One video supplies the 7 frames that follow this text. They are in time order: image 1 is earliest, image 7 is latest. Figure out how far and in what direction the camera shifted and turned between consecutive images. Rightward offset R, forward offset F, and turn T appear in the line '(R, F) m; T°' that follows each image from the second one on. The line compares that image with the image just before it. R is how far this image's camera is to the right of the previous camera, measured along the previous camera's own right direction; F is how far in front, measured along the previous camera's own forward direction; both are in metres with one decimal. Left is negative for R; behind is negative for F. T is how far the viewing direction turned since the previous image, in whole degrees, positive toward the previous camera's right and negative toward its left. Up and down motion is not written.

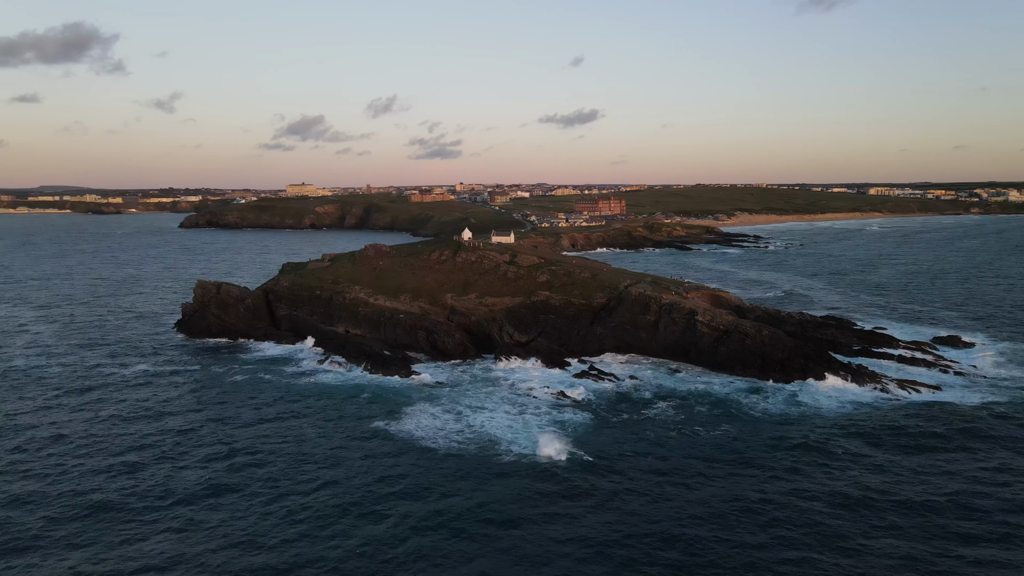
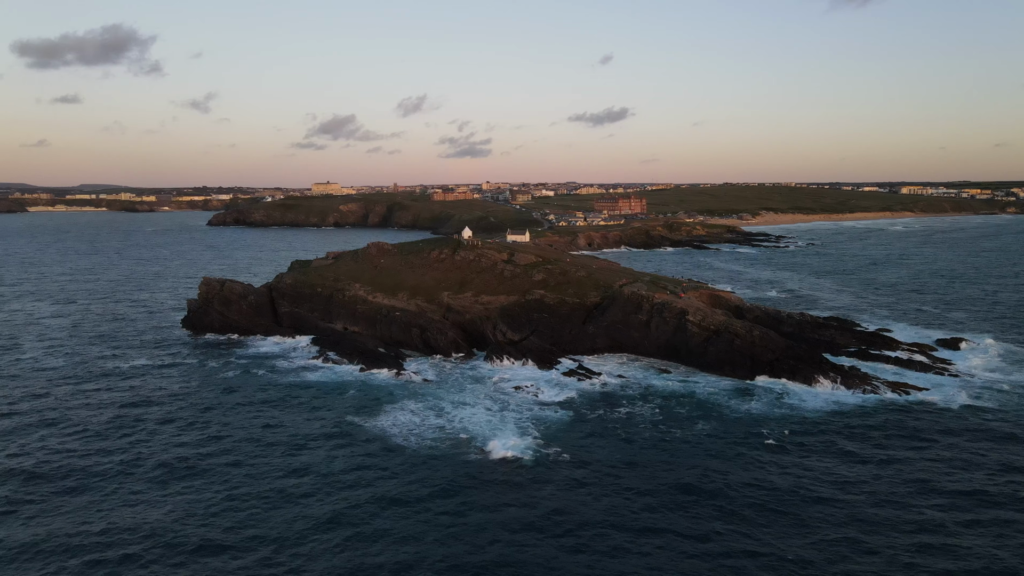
(+2.6, -0.2) m; -2°
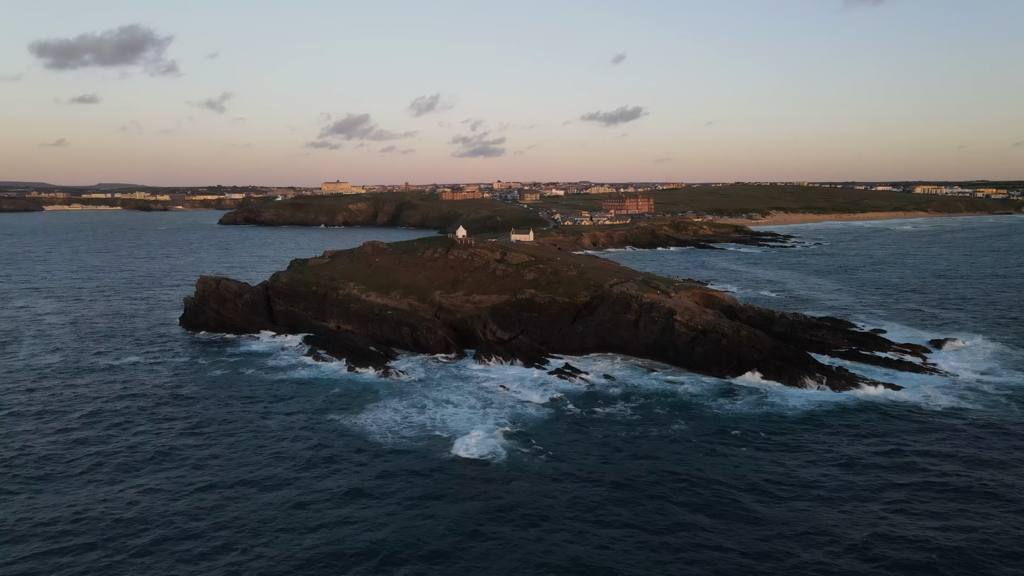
(+1.7, -0.1) m; -1°
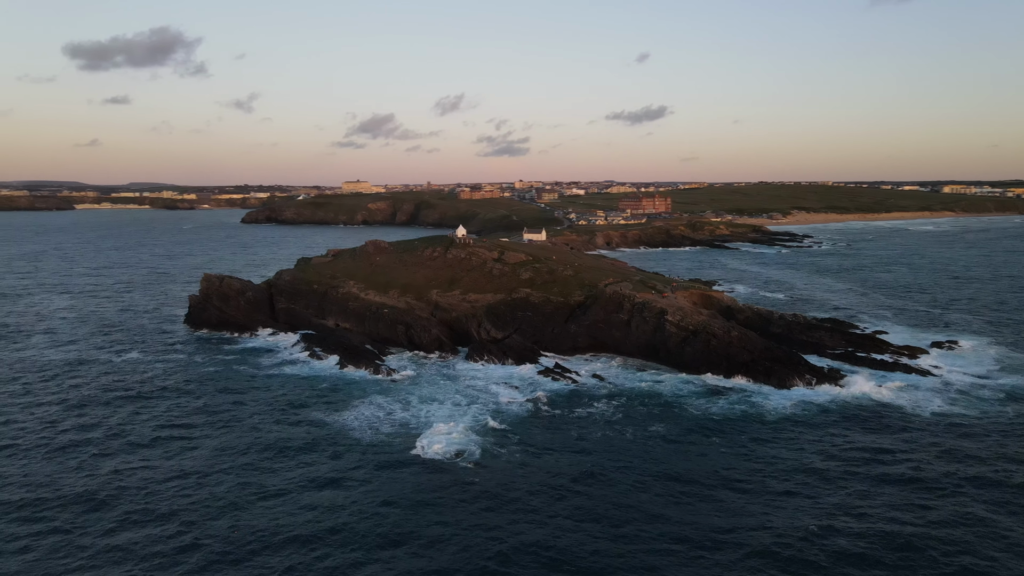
(+2.2, -0.1) m; -2°
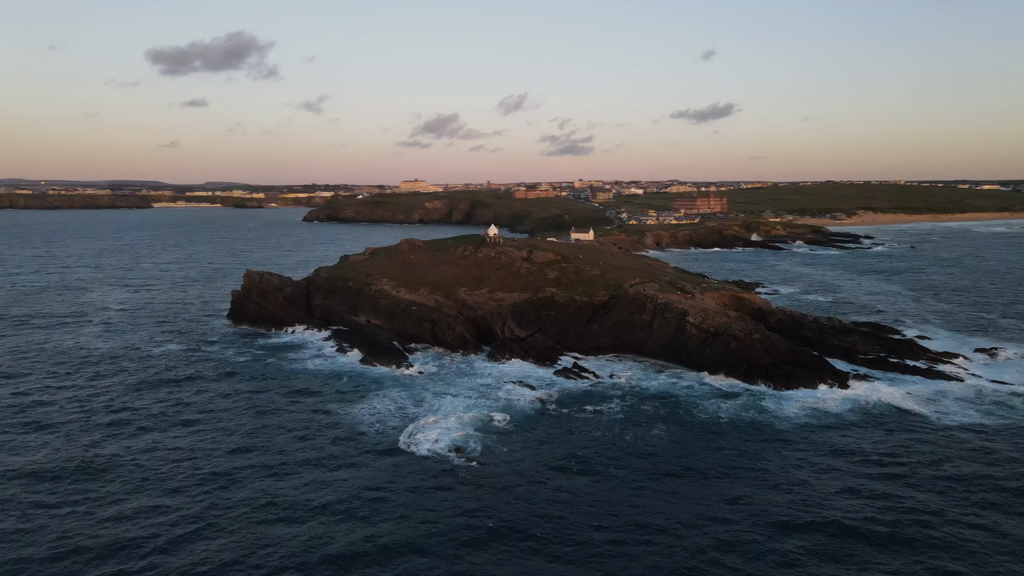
(+2.8, -0.2) m; -5°
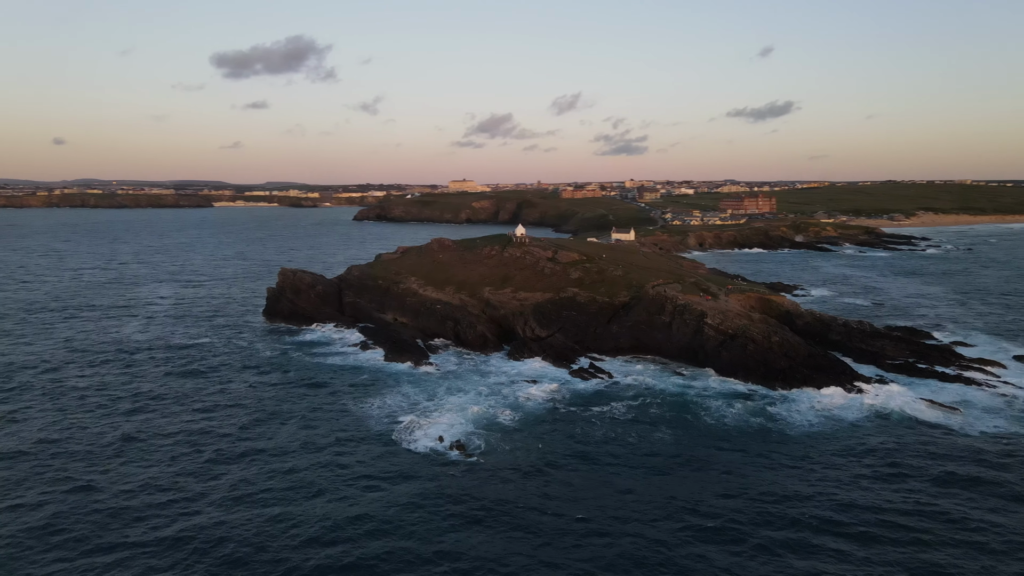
(+2.3, -0.2) m; -4°
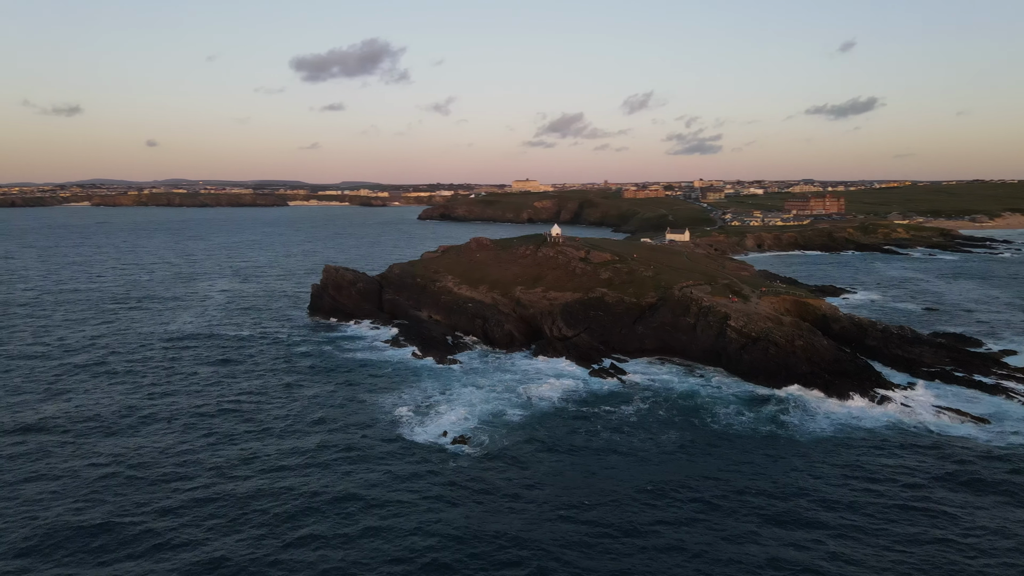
(+3.1, -0.3) m; -5°
